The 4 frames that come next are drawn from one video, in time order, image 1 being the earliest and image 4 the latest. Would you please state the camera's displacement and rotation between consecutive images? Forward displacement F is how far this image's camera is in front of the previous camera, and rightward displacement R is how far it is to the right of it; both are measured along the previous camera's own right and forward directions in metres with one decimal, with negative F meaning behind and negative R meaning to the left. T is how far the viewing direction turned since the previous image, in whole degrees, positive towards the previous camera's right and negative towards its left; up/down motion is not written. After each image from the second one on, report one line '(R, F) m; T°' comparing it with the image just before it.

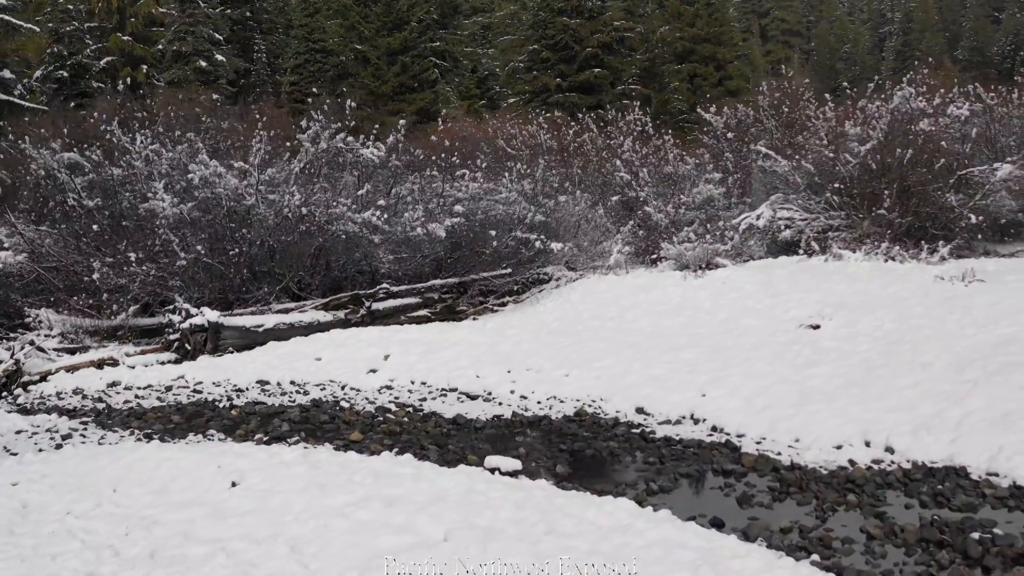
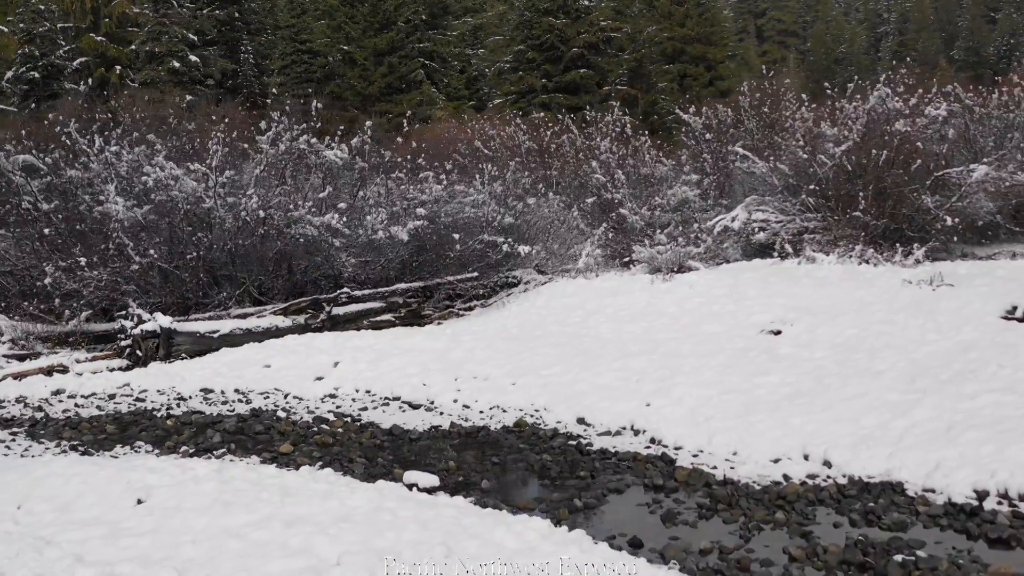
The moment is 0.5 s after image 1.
(+0.3, +0.2) m; 0°
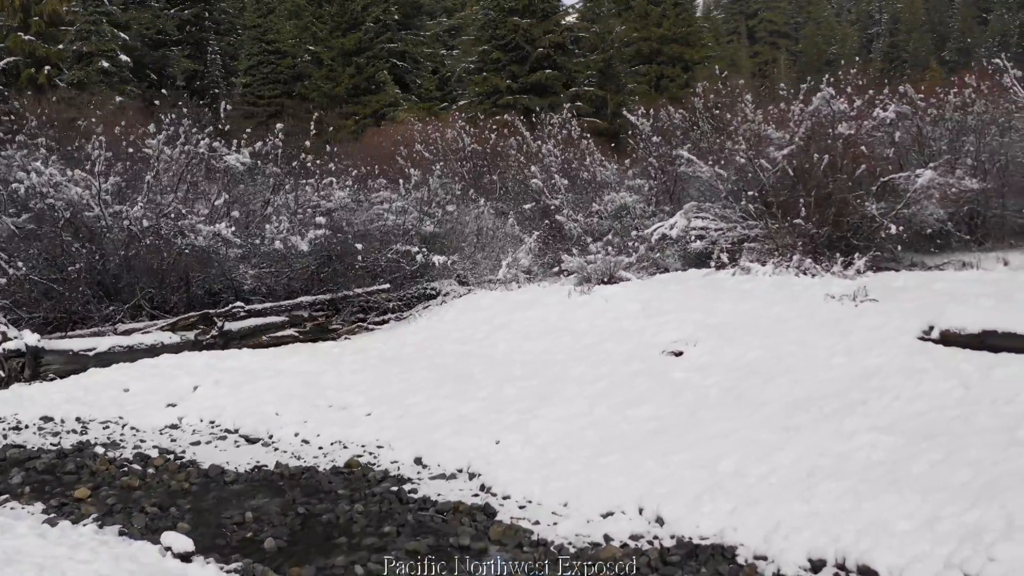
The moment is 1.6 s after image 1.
(+0.8, +0.7) m; 0°
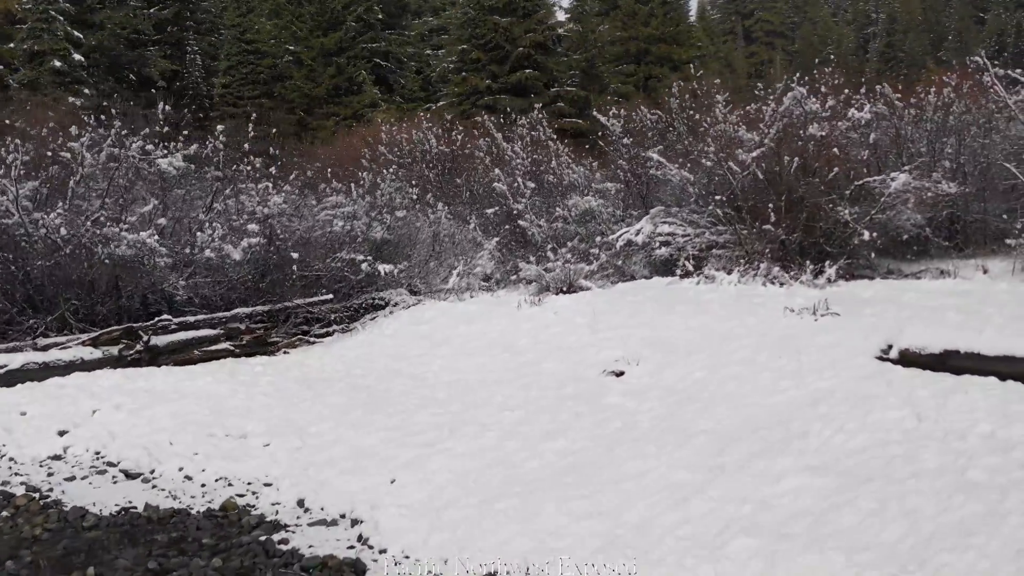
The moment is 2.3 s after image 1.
(+0.4, +0.6) m; 0°
